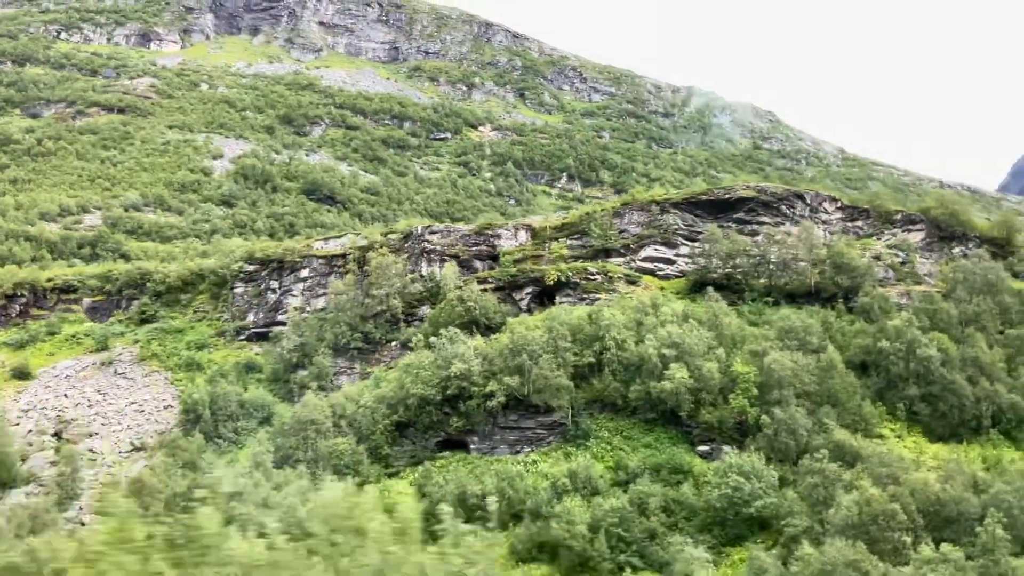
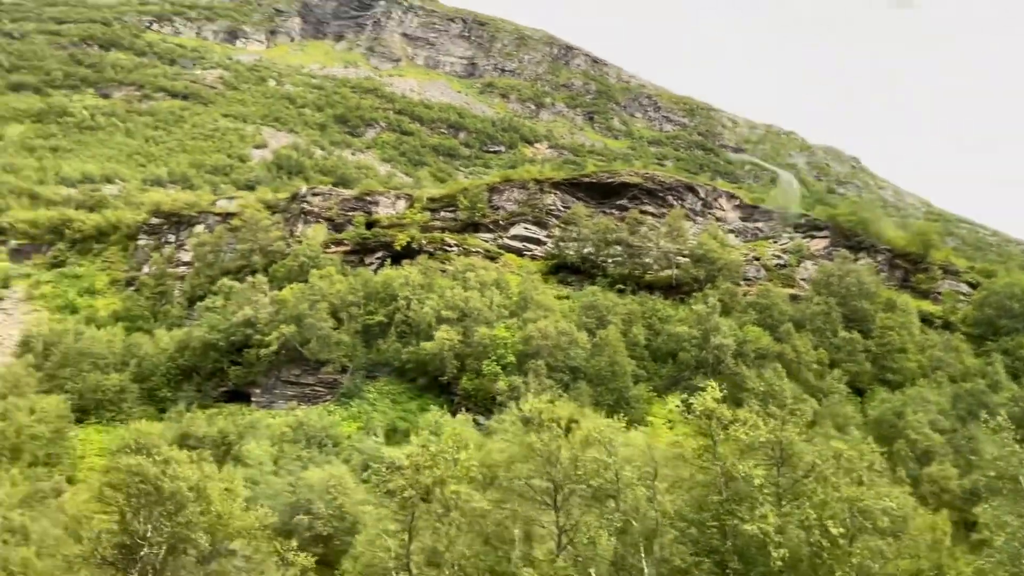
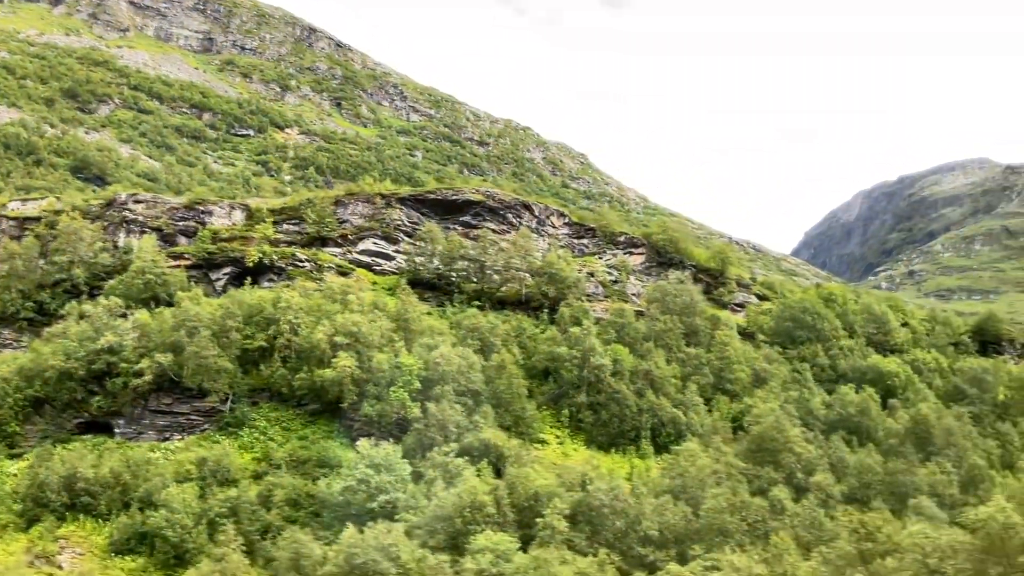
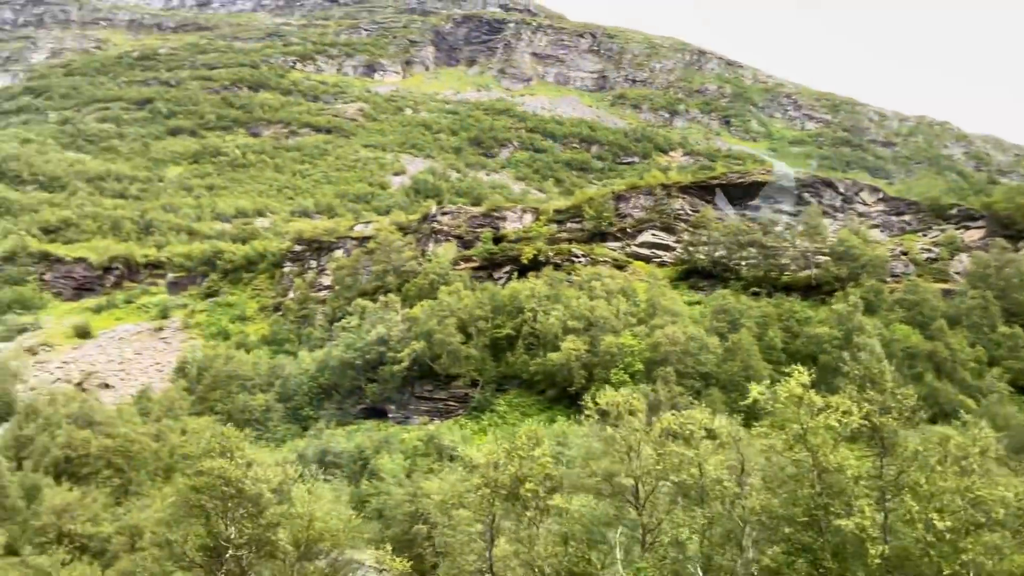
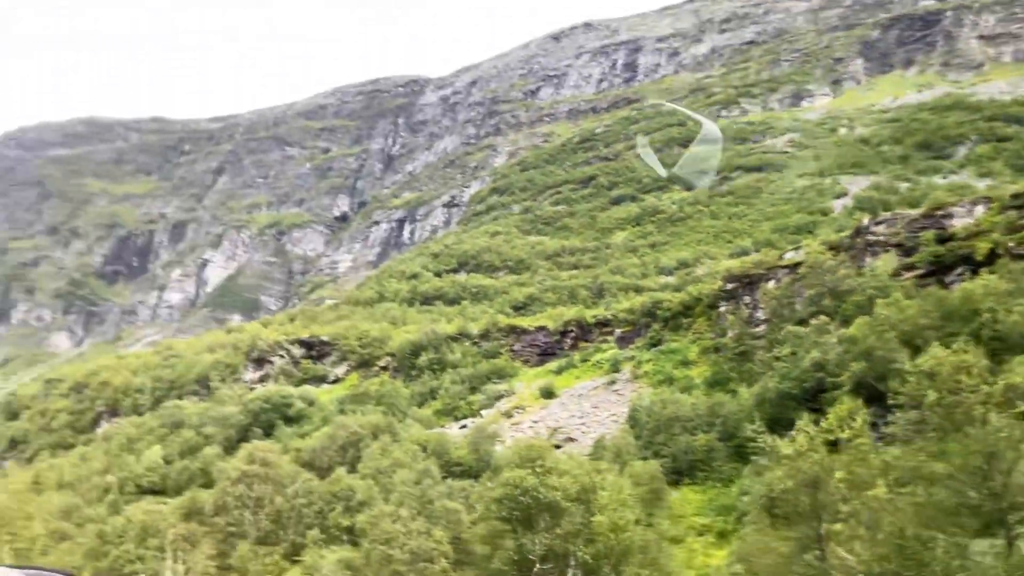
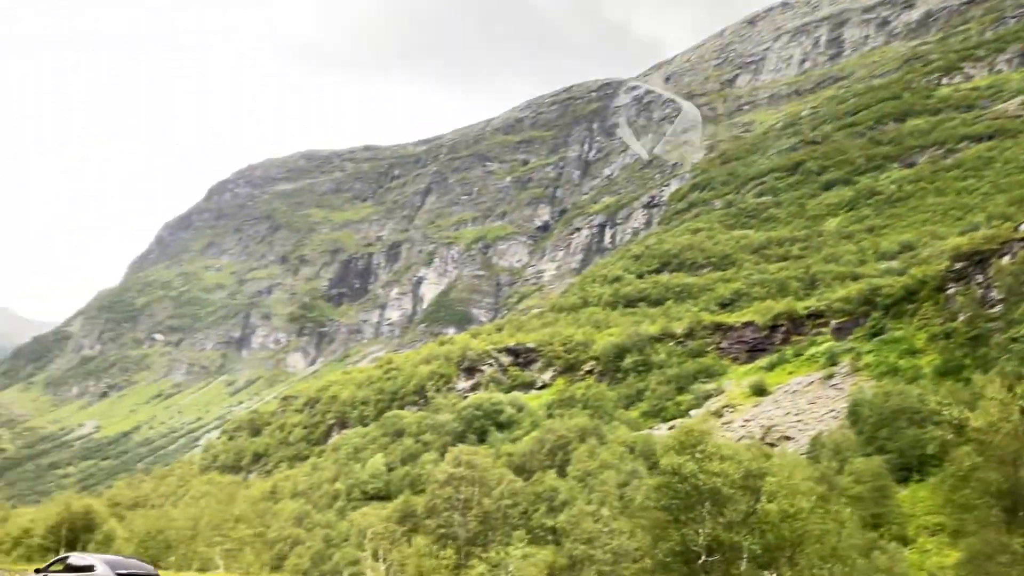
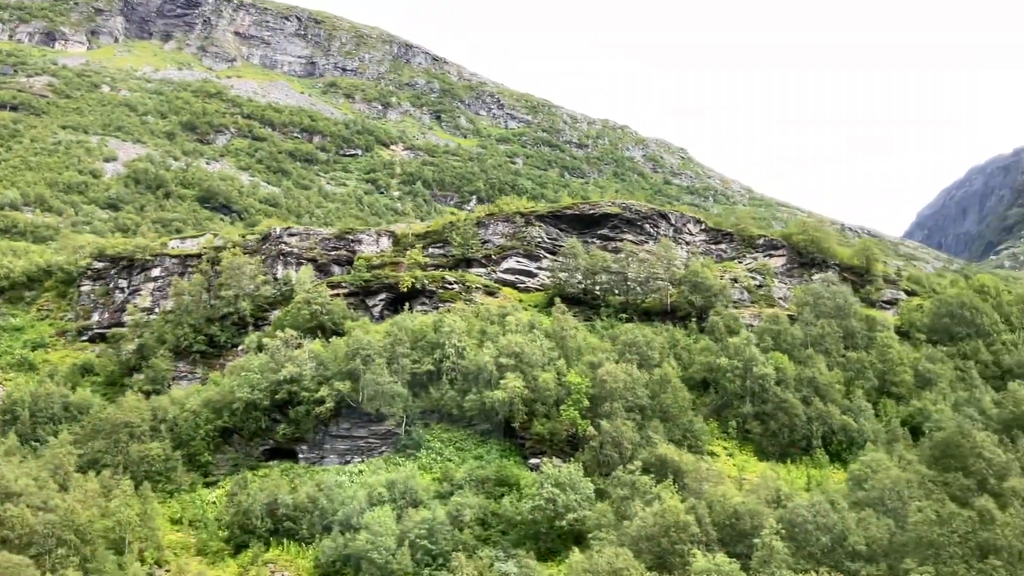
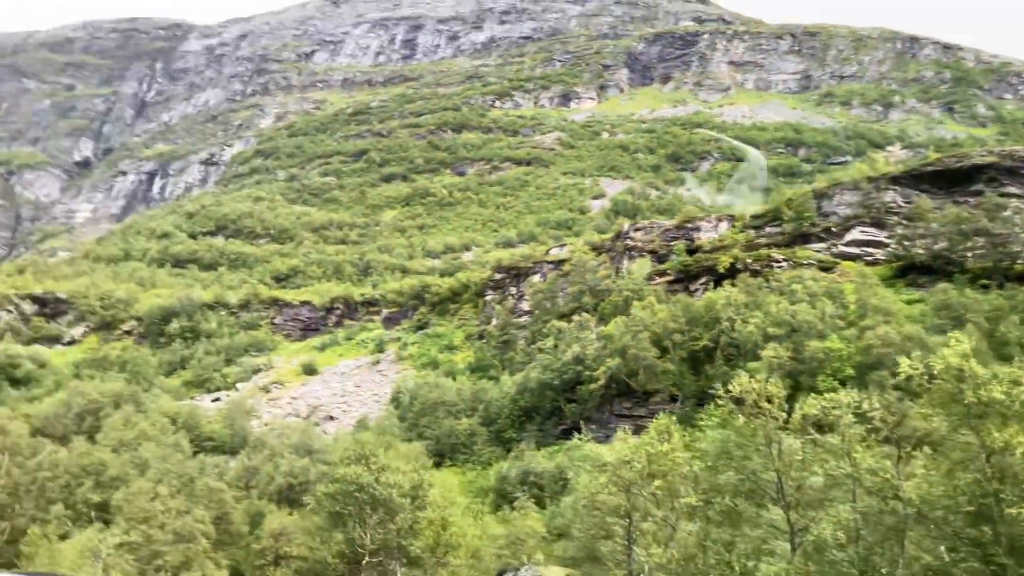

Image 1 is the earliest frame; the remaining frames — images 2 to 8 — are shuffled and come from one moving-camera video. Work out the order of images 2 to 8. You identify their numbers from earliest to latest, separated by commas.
7, 3, 2, 4, 8, 5, 6
